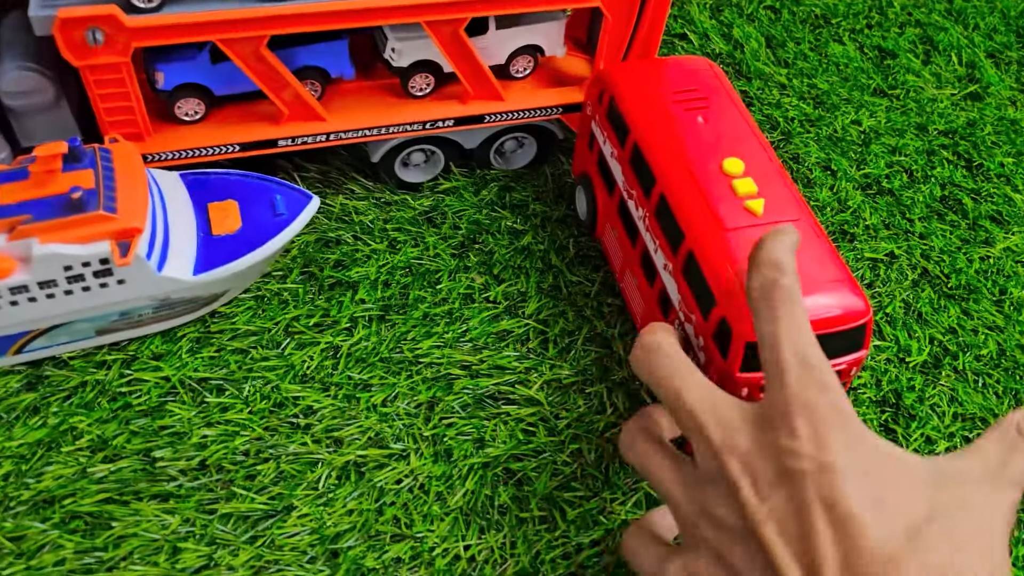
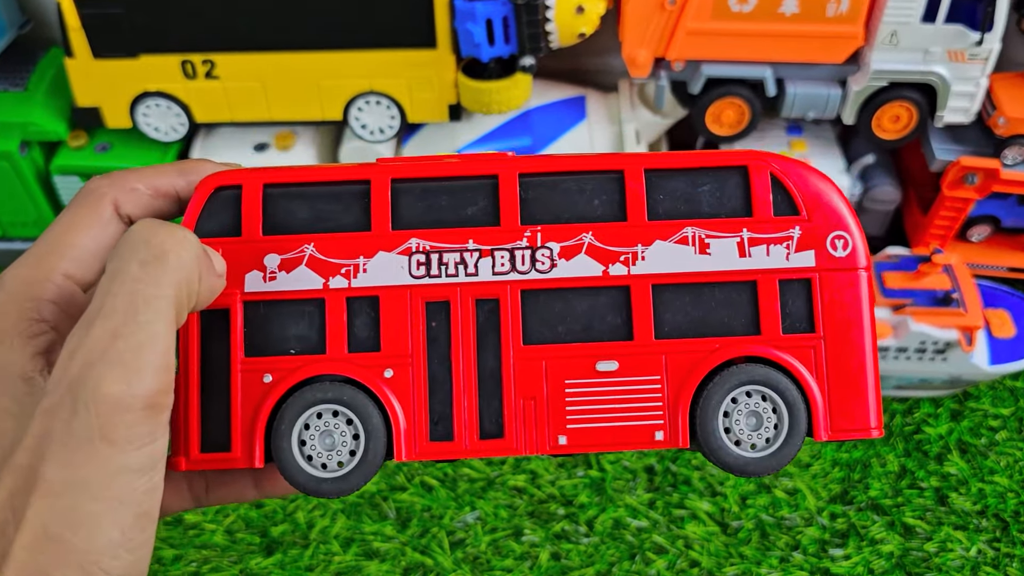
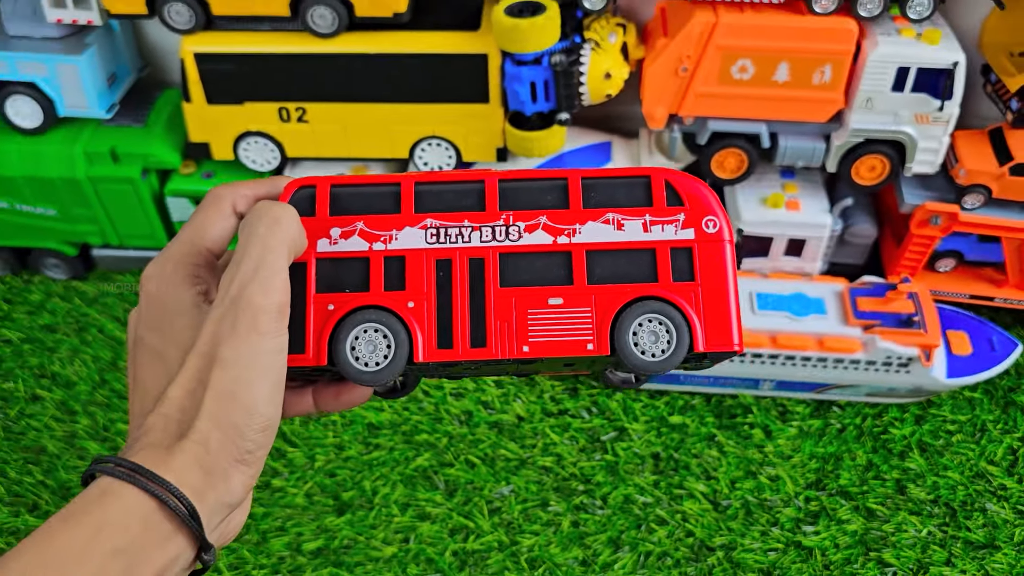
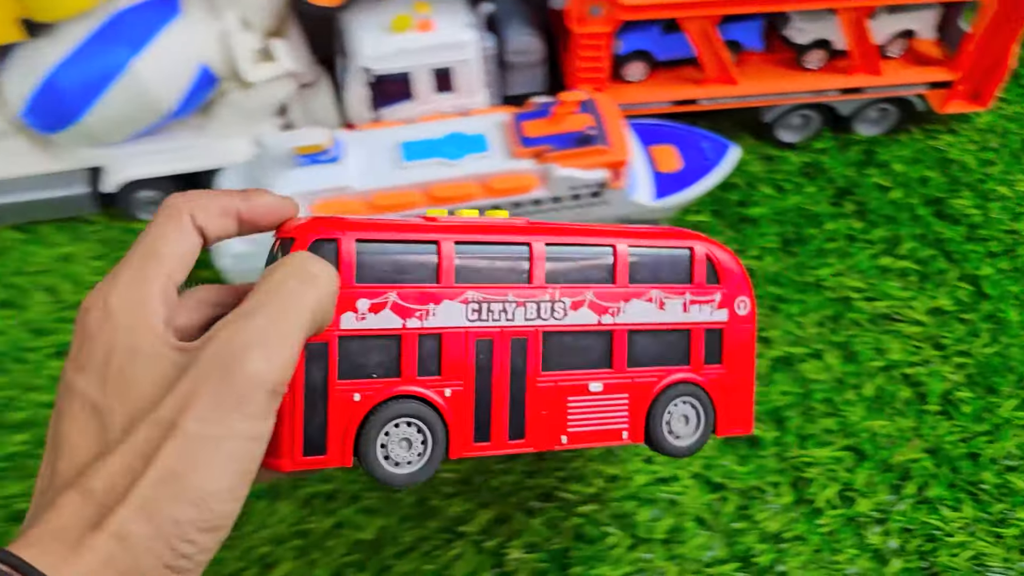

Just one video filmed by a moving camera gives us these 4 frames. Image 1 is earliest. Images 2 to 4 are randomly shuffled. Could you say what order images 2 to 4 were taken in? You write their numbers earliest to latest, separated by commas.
4, 2, 3
